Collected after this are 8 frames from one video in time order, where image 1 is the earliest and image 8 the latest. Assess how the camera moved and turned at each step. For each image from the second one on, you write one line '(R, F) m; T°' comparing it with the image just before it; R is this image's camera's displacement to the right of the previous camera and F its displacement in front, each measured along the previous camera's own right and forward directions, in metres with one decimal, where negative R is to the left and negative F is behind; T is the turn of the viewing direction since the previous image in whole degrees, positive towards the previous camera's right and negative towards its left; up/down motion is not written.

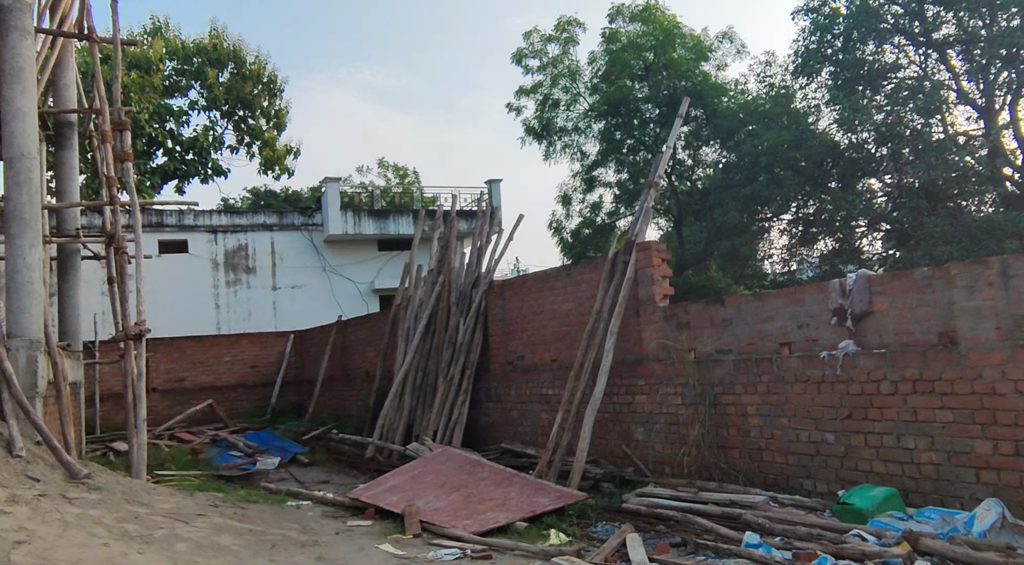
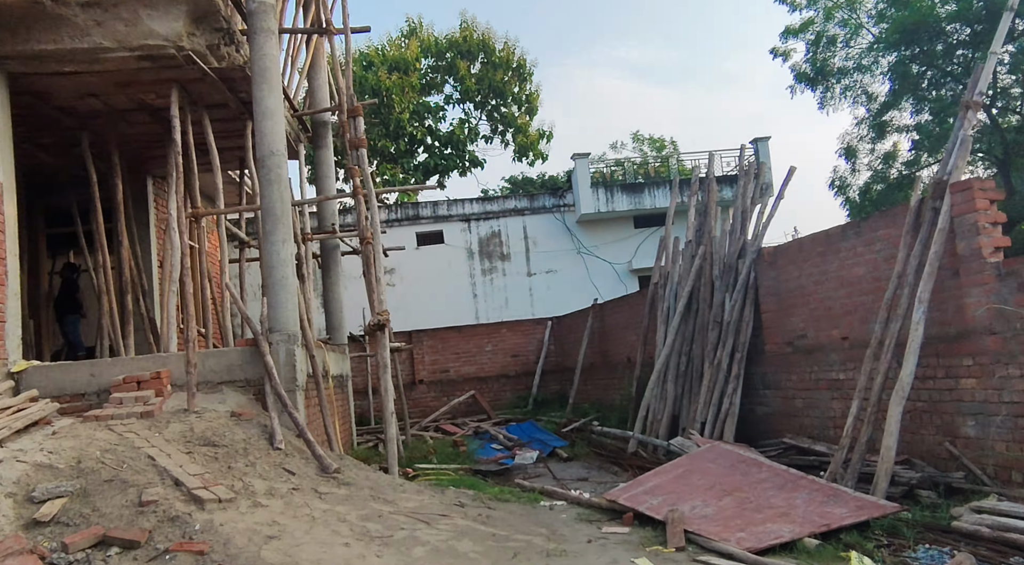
(+0.1, +1.1) m; -18°
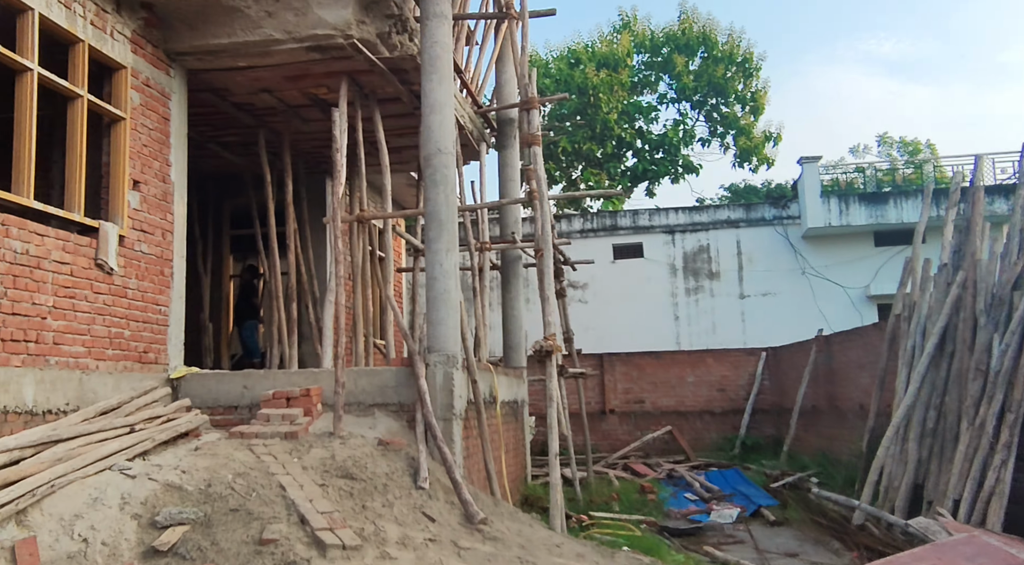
(+0.2, +1.3) m; -15°
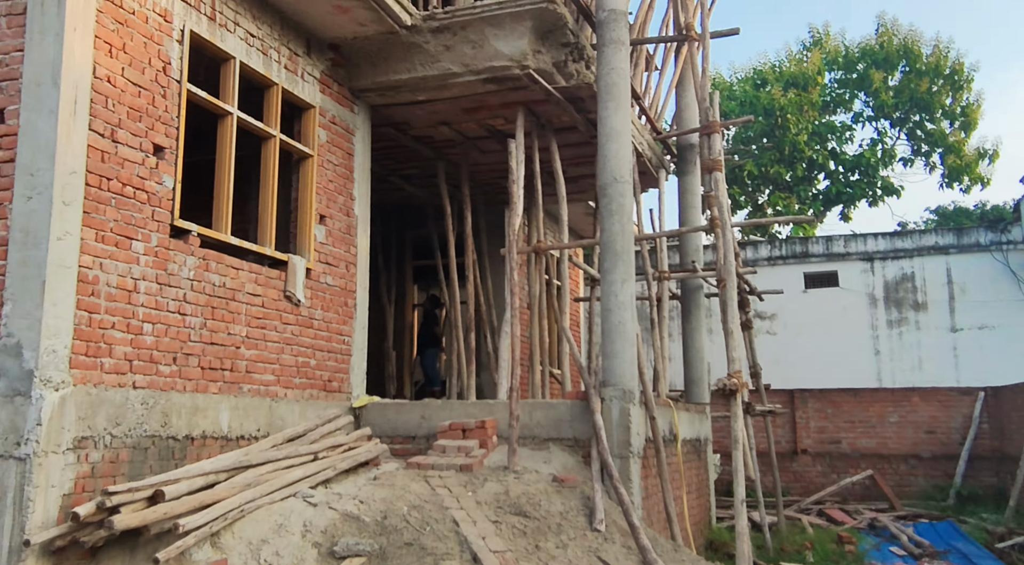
(0.0, +0.2) m; -12°
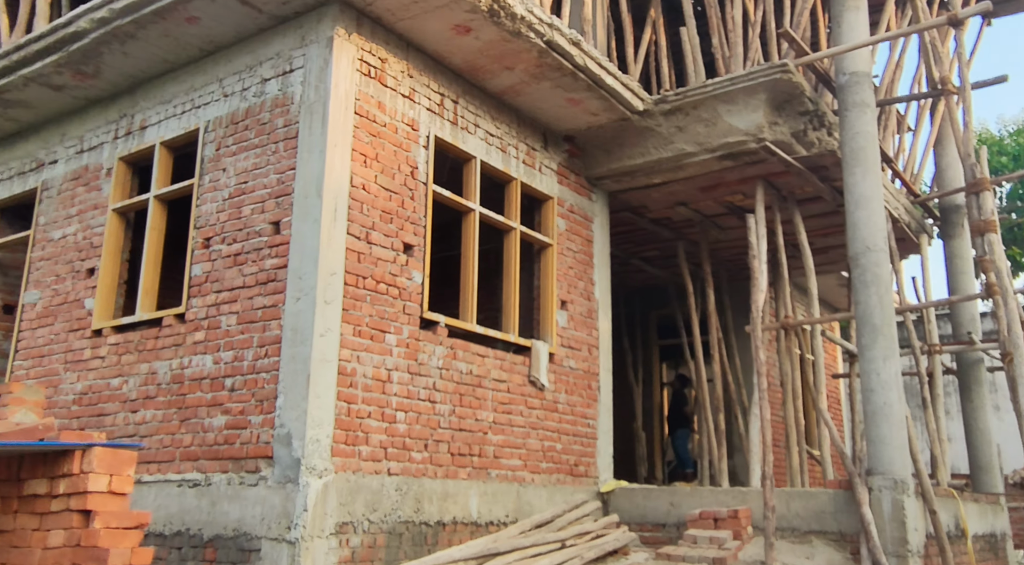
(+0.1, +0.1) m; -16°
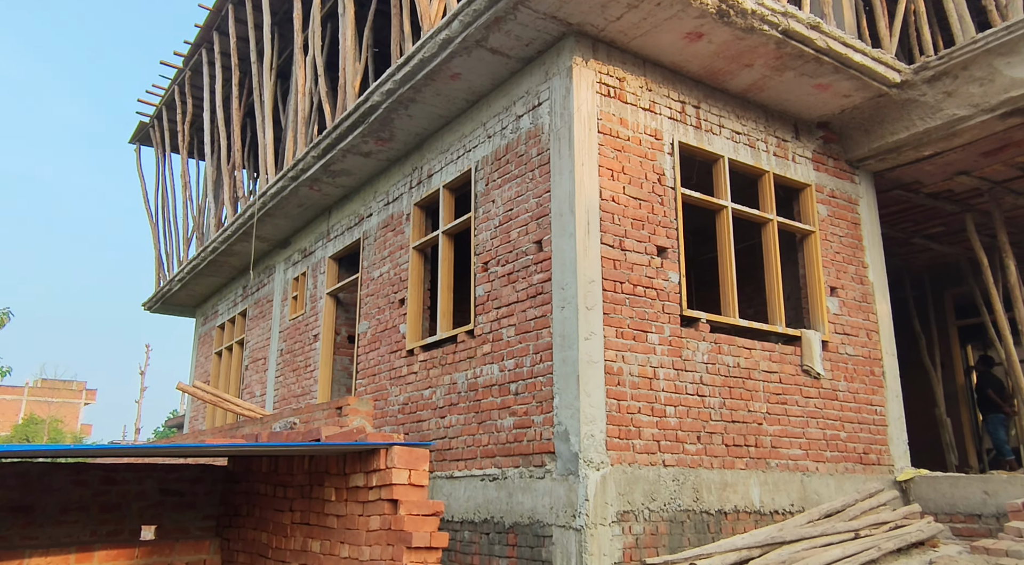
(+0.4, -0.3) m; -20°
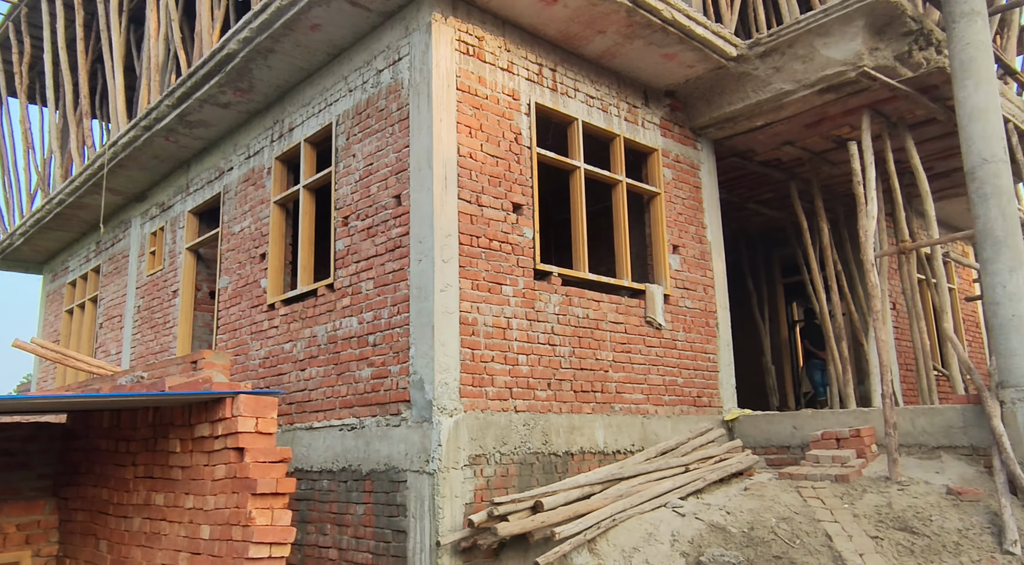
(+0.1, -0.2) m; +9°
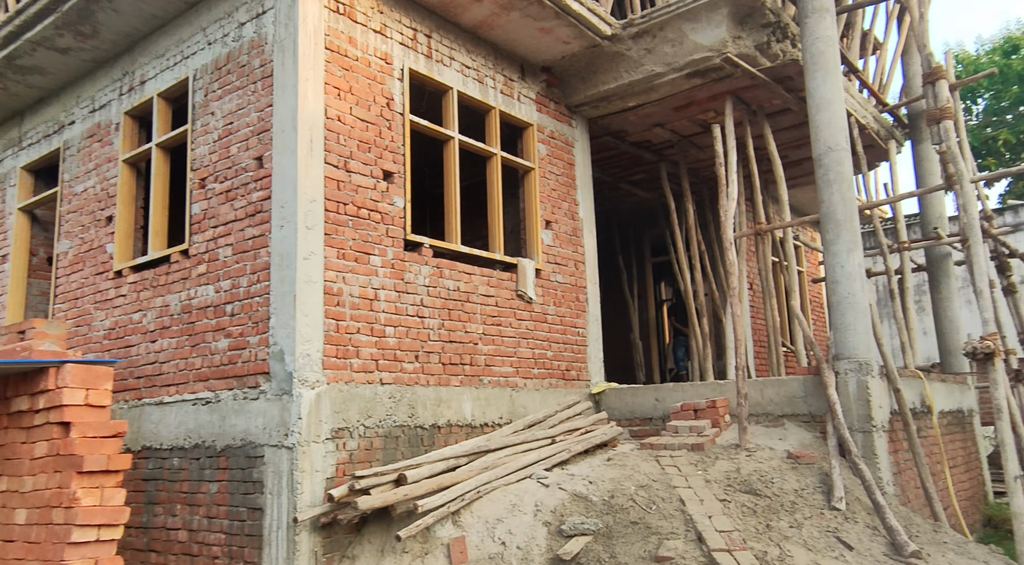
(+0.1, +0.1) m; +8°
